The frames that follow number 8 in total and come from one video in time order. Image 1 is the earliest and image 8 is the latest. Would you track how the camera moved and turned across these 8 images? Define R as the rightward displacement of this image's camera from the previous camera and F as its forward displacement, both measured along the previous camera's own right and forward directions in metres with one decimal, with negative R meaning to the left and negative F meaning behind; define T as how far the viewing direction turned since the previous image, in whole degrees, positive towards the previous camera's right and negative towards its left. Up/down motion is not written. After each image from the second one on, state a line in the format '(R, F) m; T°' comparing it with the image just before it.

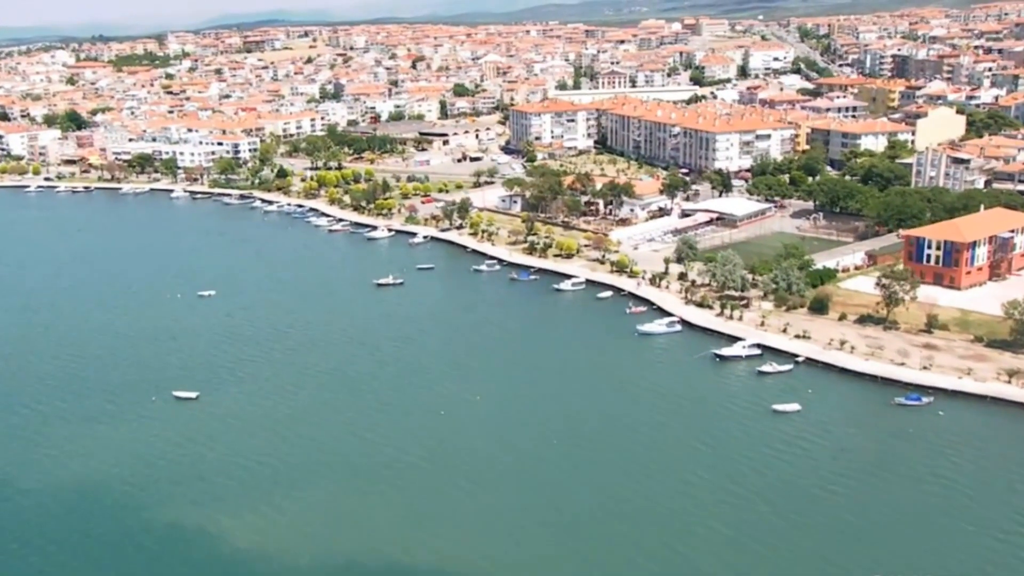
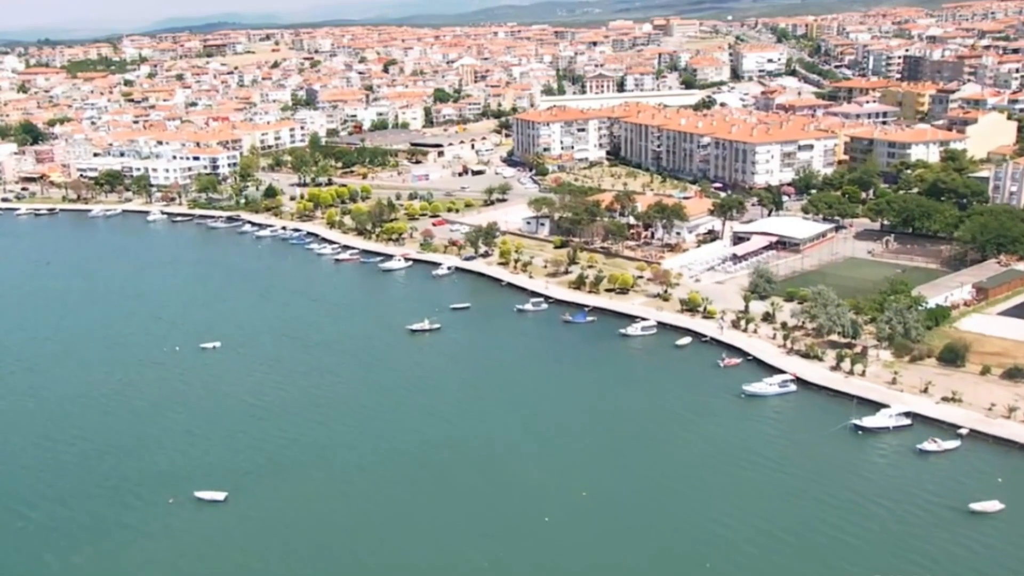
(-2.2, +3.5) m; +2°
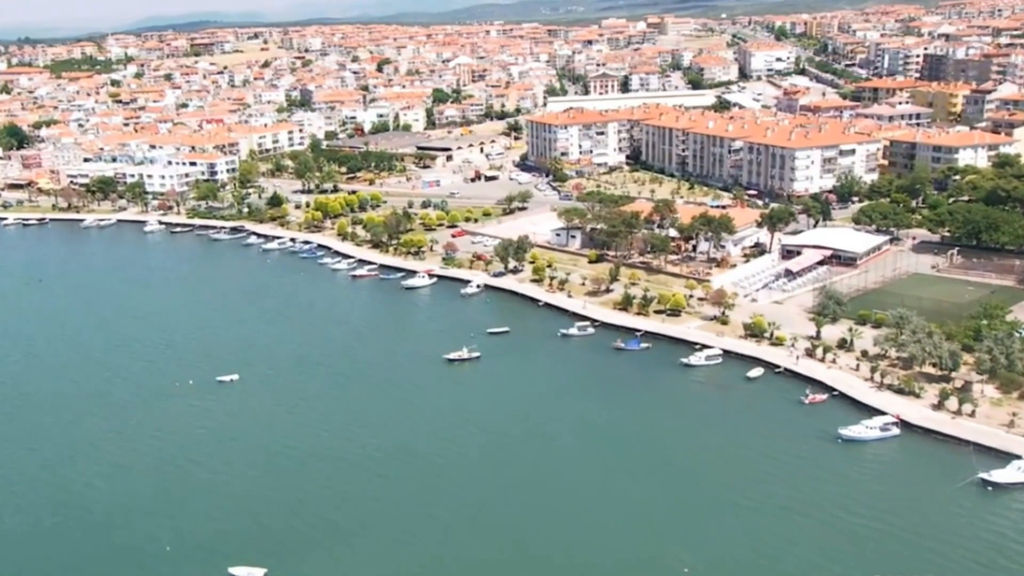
(-1.3, +2.0) m; +1°
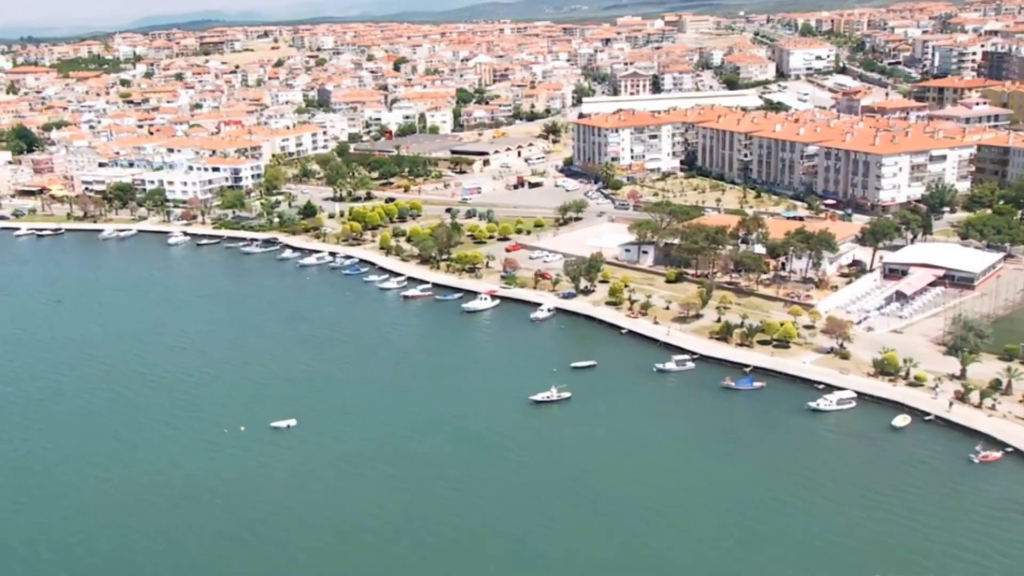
(-1.7, +2.6) m; 0°
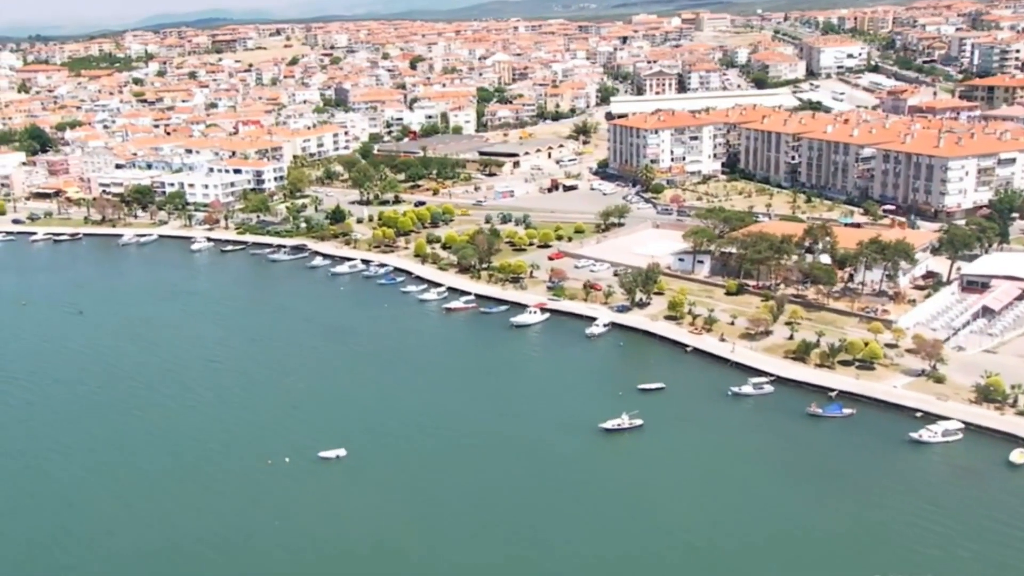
(-1.0, +1.5) m; 0°
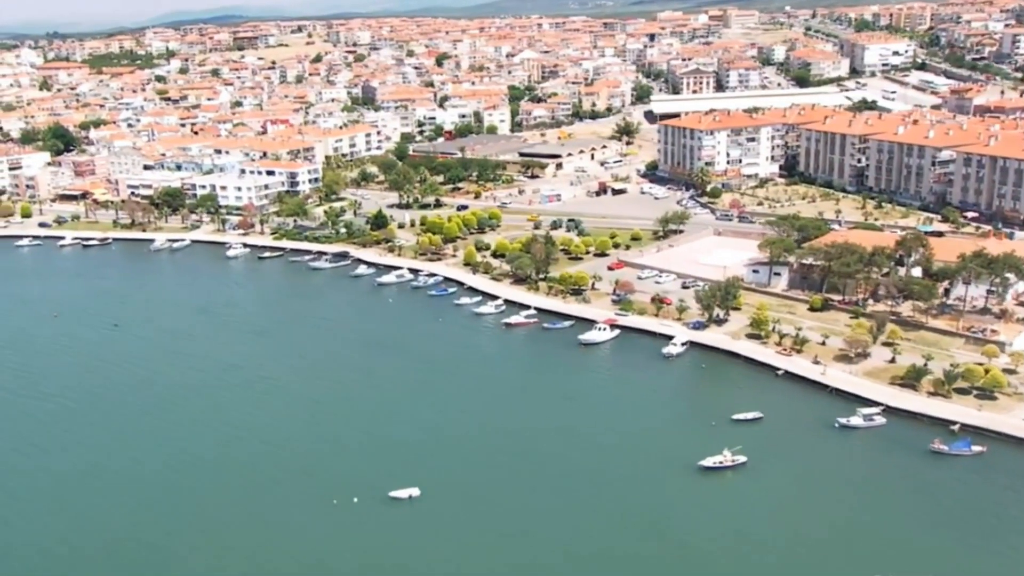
(-1.1, +1.6) m; -1°
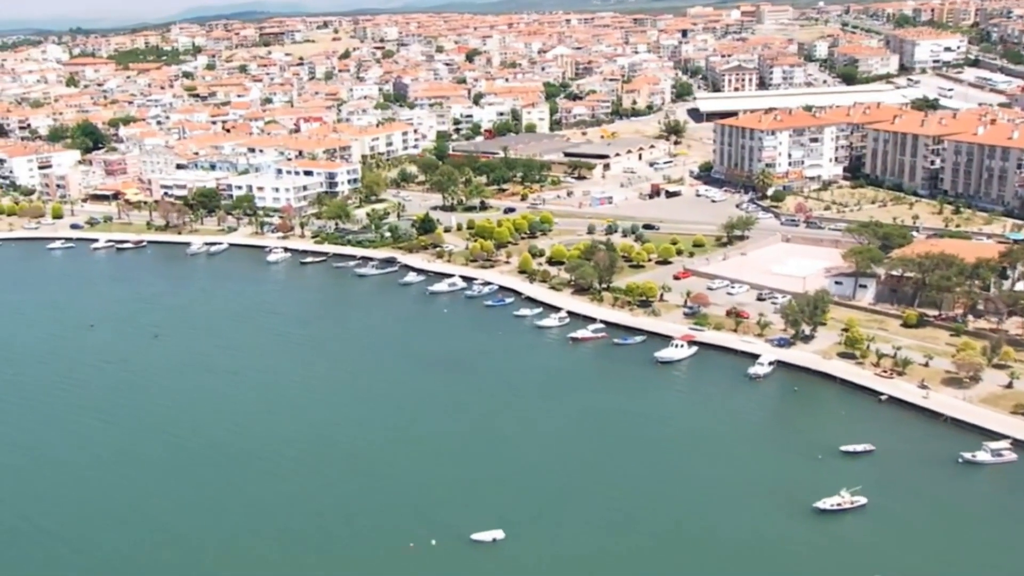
(-1.0, +1.5) m; -1°
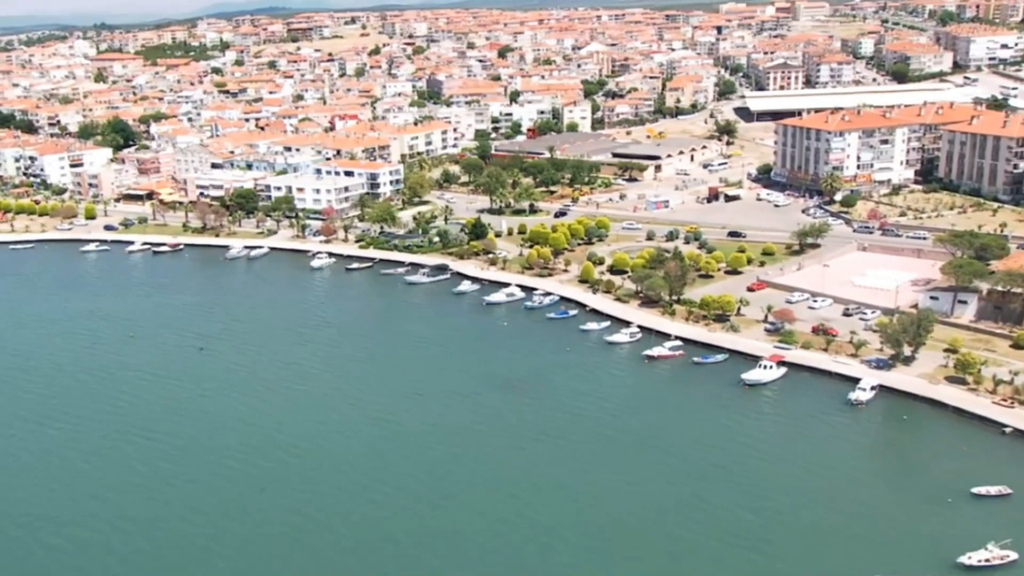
(-1.0, +1.5) m; -1°
